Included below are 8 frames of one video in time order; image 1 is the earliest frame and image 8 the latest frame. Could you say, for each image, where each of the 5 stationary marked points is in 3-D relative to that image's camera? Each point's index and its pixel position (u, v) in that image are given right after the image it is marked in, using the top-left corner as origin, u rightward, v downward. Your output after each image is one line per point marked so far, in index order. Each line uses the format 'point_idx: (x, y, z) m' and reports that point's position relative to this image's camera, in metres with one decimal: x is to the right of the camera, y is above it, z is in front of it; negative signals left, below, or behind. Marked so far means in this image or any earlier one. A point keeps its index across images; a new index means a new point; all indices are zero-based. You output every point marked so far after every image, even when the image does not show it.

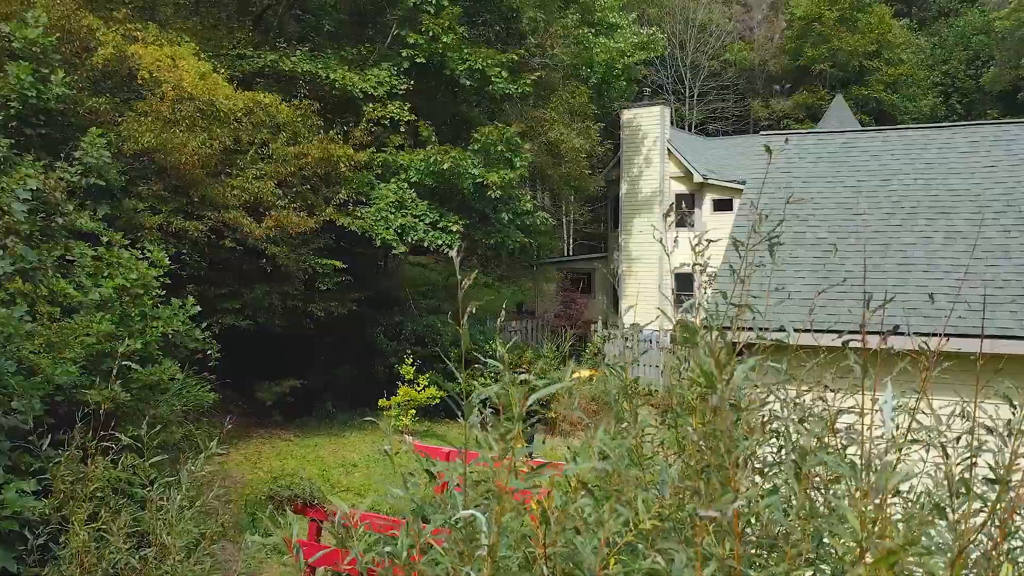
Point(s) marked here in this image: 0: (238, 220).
0: (-3.1, +0.8, +9.2) m
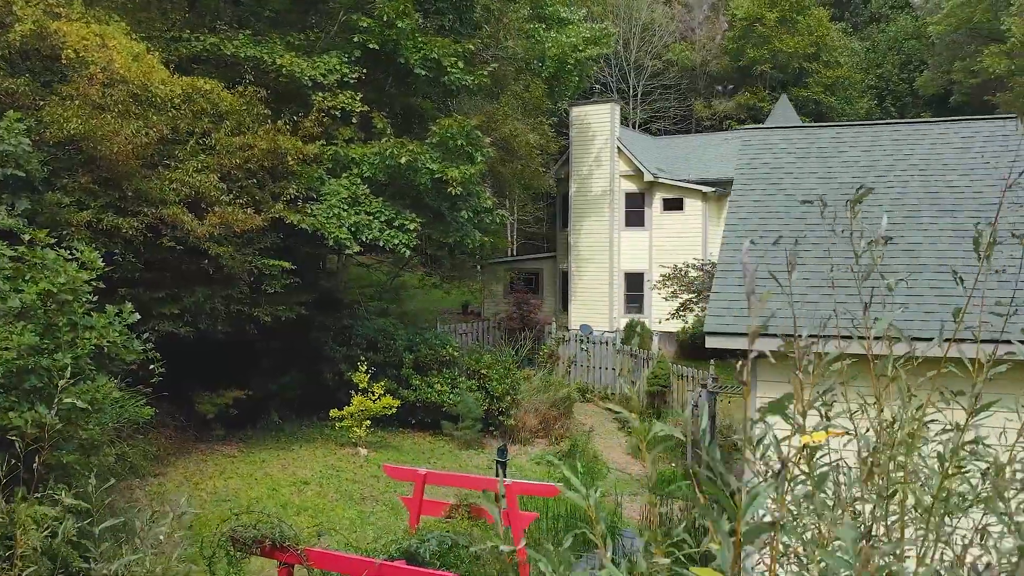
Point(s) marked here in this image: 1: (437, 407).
0: (-3.4, +0.7, +8.3) m
1: (-1.2, -1.8, +12.4) m
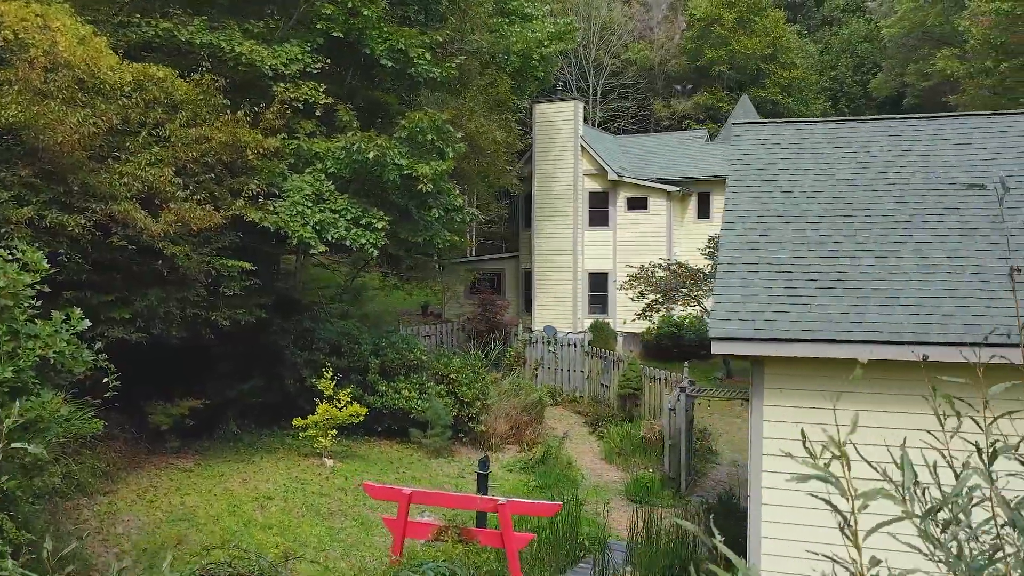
0: (-3.6, +0.7, +7.7) m
1: (-1.6, -1.8, +11.9) m
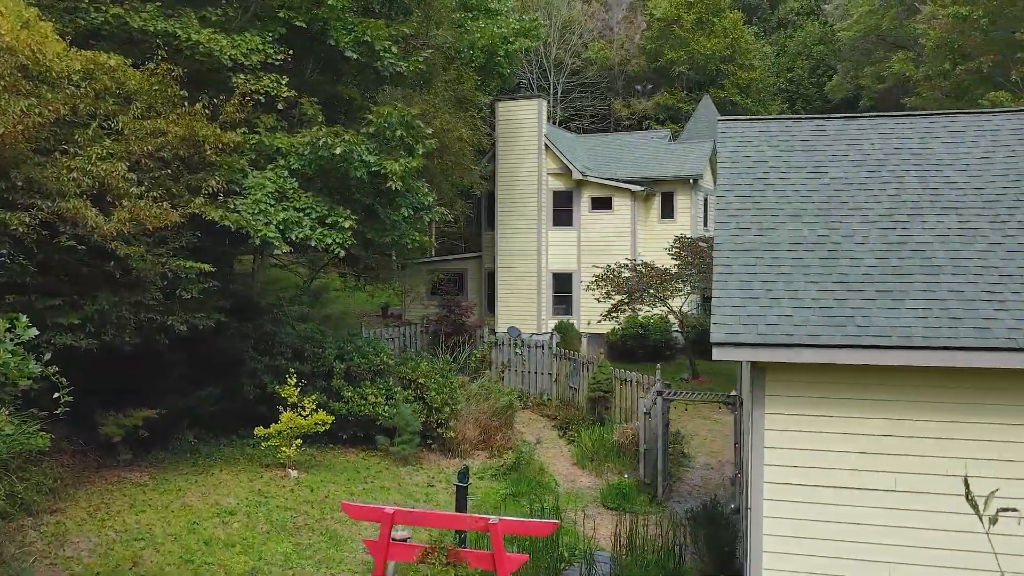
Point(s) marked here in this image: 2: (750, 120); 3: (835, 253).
0: (-3.8, +0.7, +7.1) m
1: (-2.0, -1.9, +11.4) m
2: (+2.2, +1.5, +7.4) m
3: (+2.3, +0.2, +5.7) m
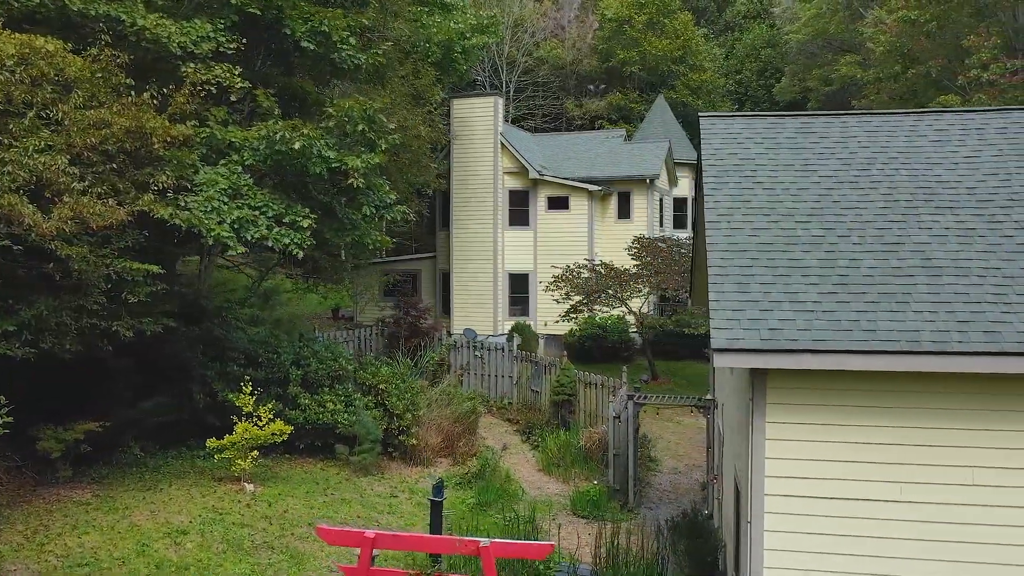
0: (-4.0, +0.6, +6.5) m
1: (-2.5, -1.9, +10.9) m
2: (+2.0, +1.5, +7.2) m
3: (+2.2, +0.2, +5.5) m
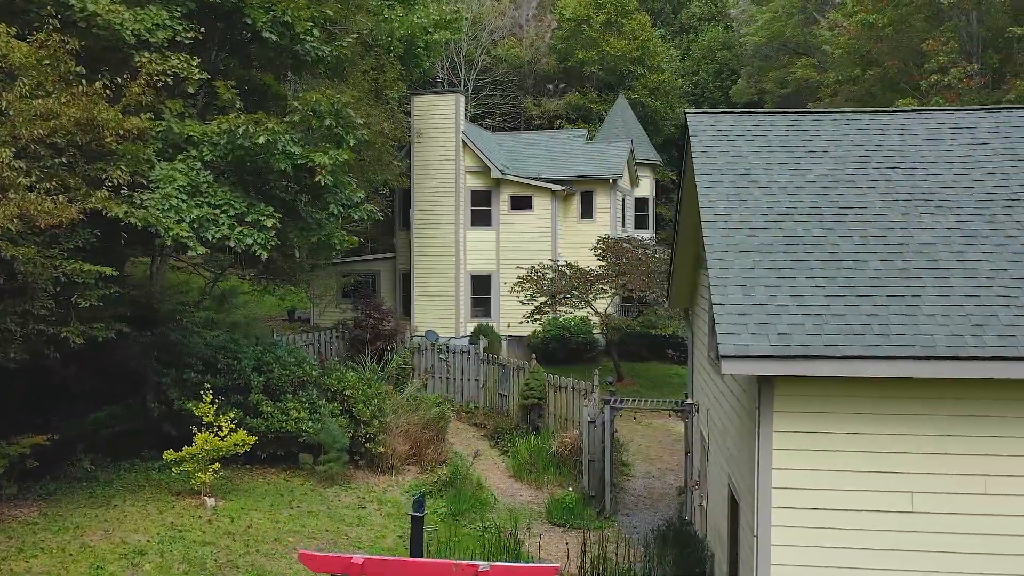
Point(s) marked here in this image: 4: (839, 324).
0: (-4.1, +0.6, +6.0) m
1: (-2.8, -1.9, +10.4) m
2: (+1.8, +1.5, +7.0) m
3: (+2.1, +0.2, +5.3) m
4: (+1.9, -0.2, +4.7) m
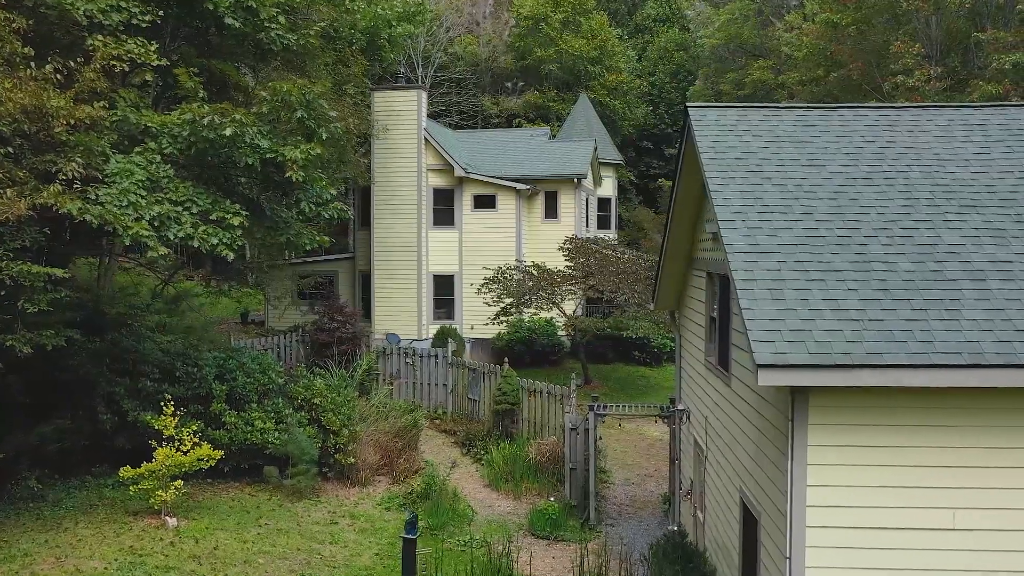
0: (-4.0, +0.6, +5.3) m
1: (-3.1, -1.9, +9.8) m
2: (+1.7, +1.5, +6.7) m
3: (+2.2, +0.2, +5.0) m
4: (+2.0, -0.2, +4.4) m
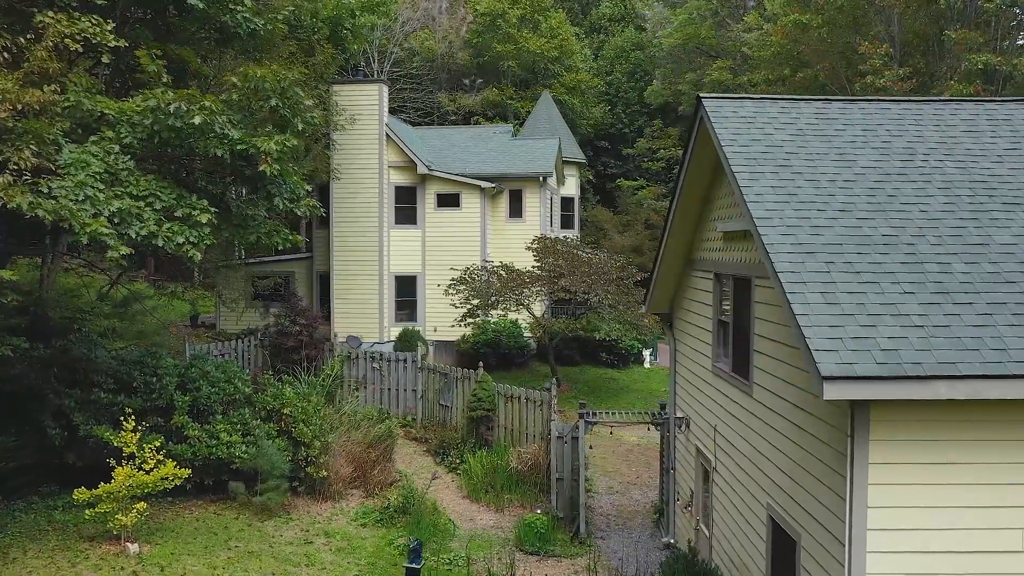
0: (-3.9, +0.6, +4.5) m
1: (-3.2, -2.0, +9.1) m
2: (+1.8, +1.5, +6.3) m
3: (+2.3, +0.2, +4.6) m
4: (+2.2, -0.2, +4.1) m
